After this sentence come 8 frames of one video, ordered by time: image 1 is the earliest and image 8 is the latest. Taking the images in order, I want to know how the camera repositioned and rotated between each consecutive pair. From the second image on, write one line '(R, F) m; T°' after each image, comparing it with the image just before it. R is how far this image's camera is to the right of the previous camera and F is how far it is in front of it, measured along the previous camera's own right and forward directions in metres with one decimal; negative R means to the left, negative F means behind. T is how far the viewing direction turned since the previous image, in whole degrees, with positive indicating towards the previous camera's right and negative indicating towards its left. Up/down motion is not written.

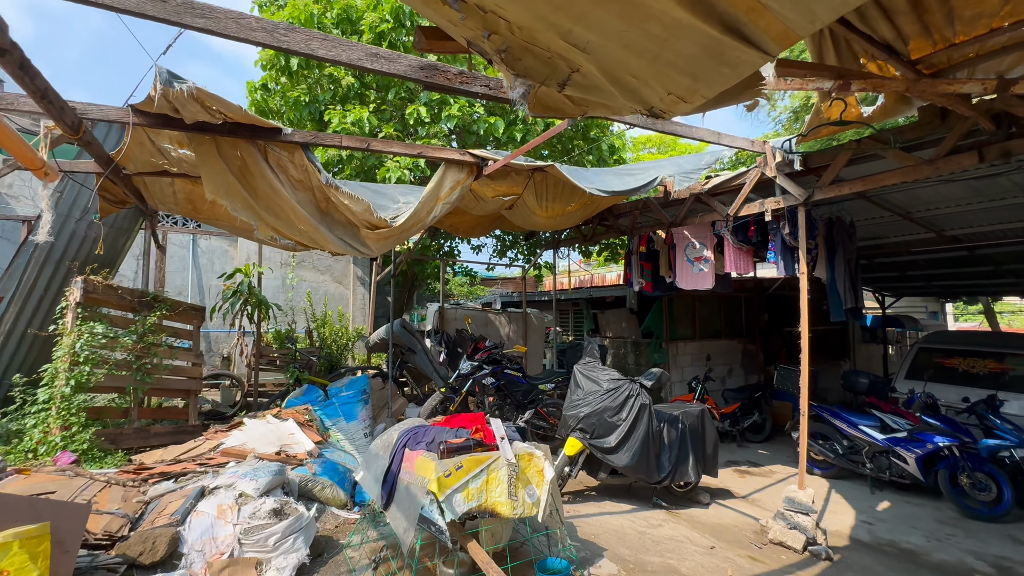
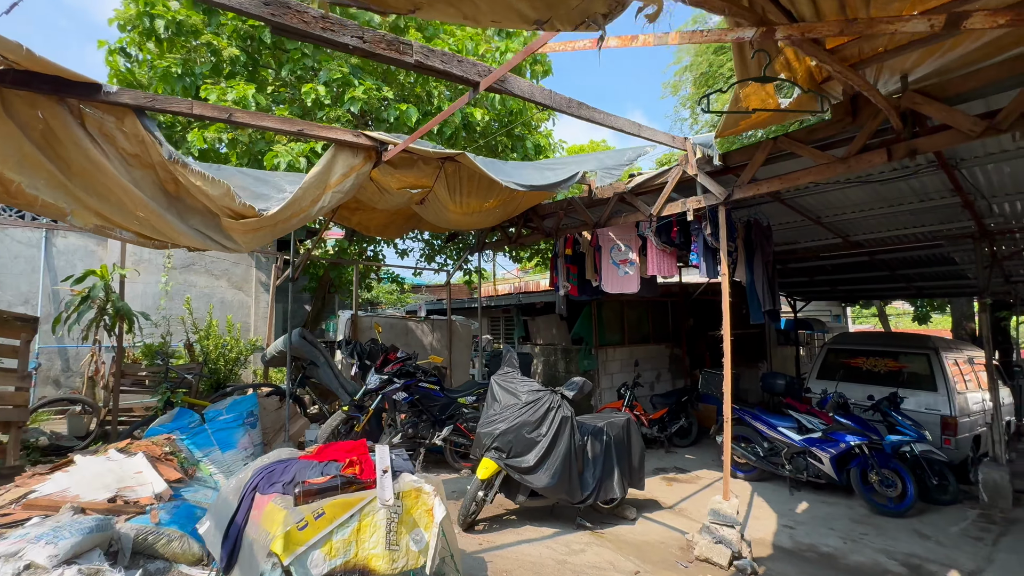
(+0.3, +0.4) m; +8°
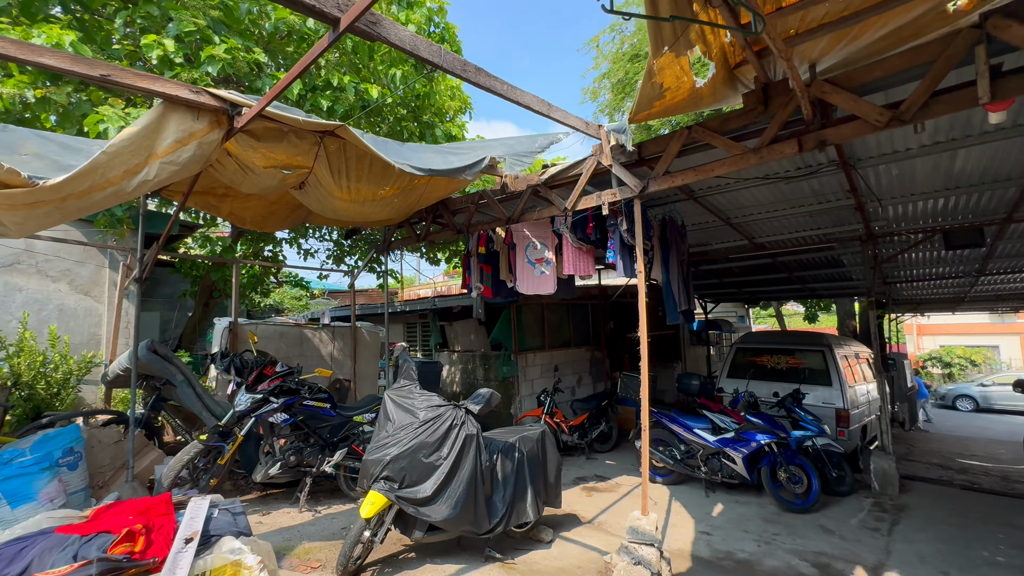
(+0.2, +0.5) m; +9°
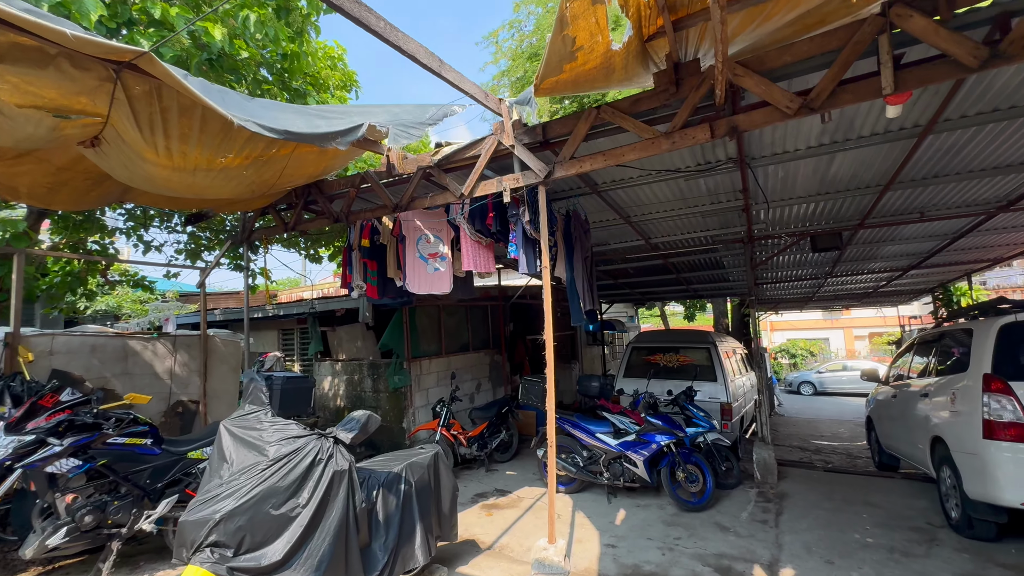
(+0.1, +0.5) m; +13°
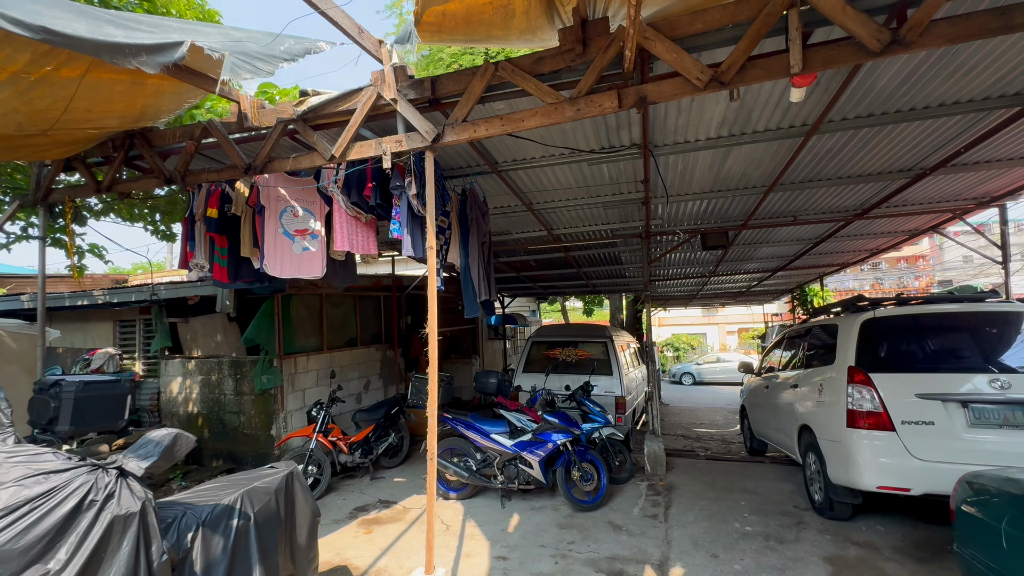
(+0.2, +0.5) m; +12°
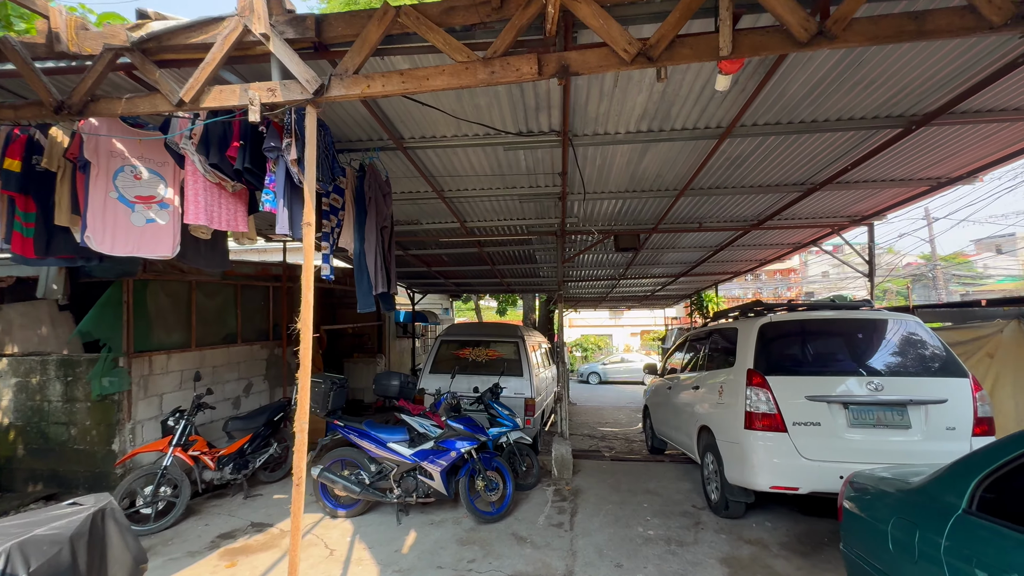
(+0.1, +0.4) m; +11°
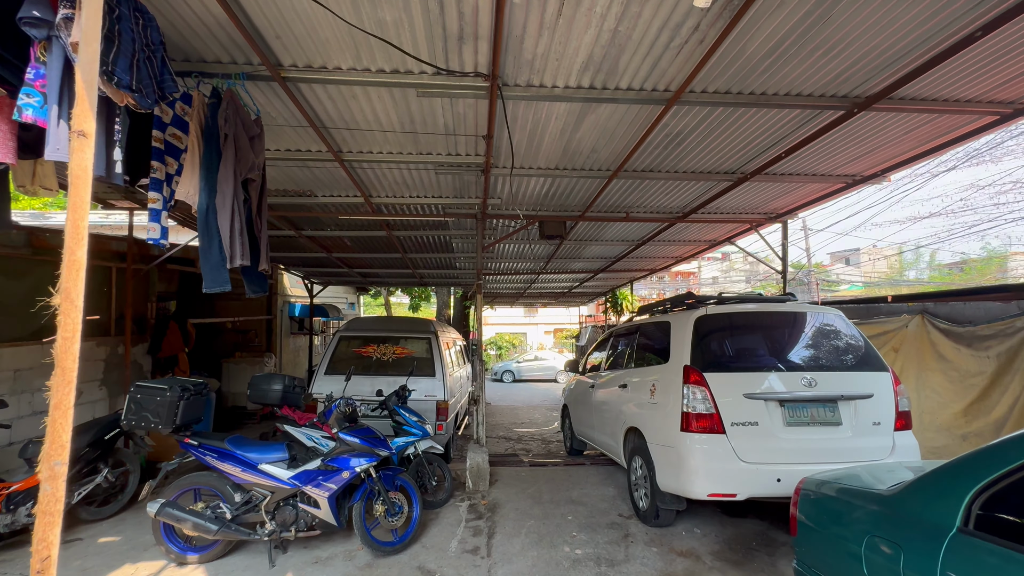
(0.0, +0.7) m; +11°
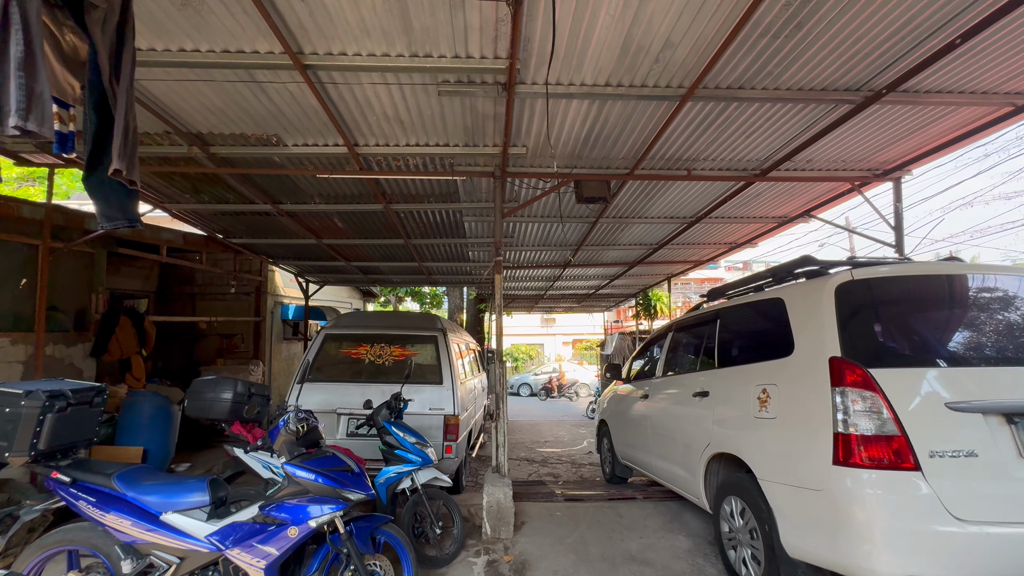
(-0.1, +1.3) m; -2°
